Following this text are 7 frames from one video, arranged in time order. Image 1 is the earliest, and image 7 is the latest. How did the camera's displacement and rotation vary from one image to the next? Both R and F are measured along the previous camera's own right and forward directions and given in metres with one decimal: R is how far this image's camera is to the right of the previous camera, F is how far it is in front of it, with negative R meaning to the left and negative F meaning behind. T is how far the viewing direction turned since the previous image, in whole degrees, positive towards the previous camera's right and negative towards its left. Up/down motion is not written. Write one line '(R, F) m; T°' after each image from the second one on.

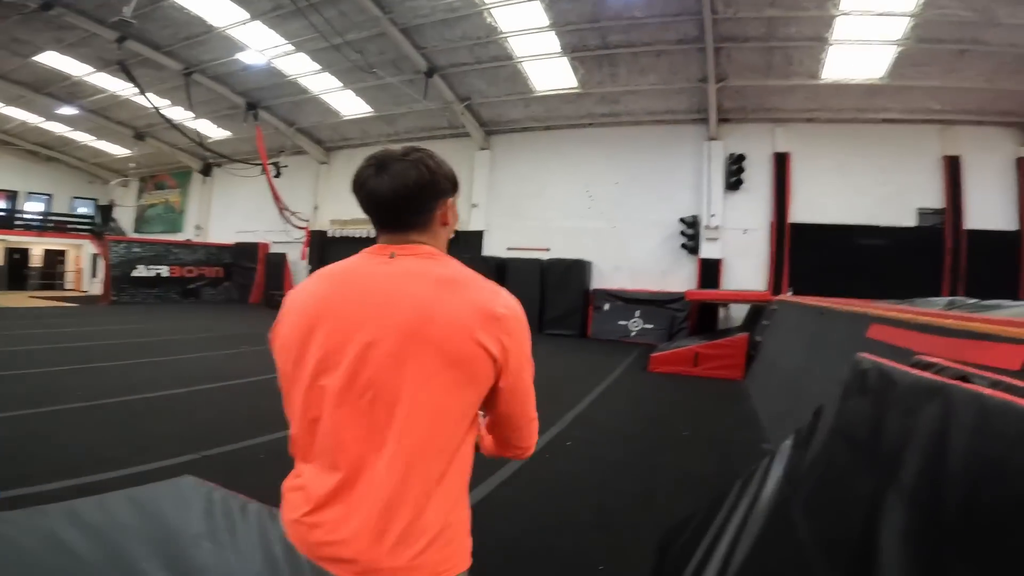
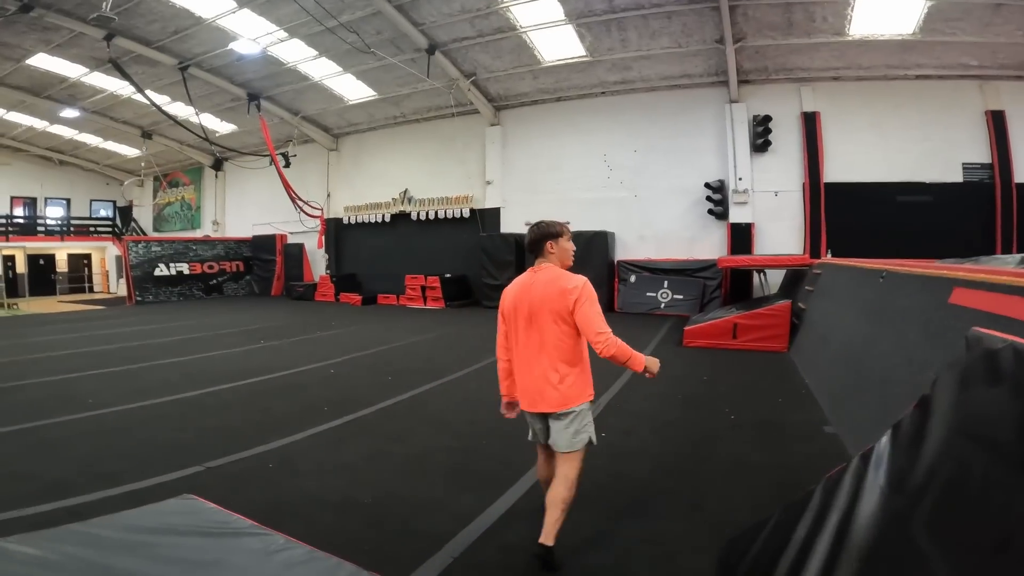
(0.0, +0.3) m; -2°
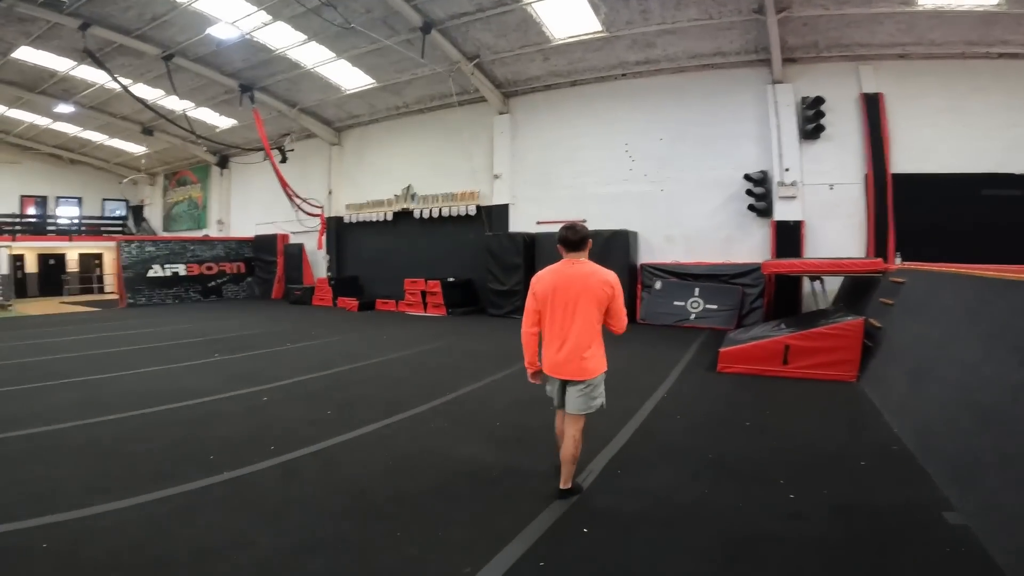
(+0.4, +1.1) m; -3°
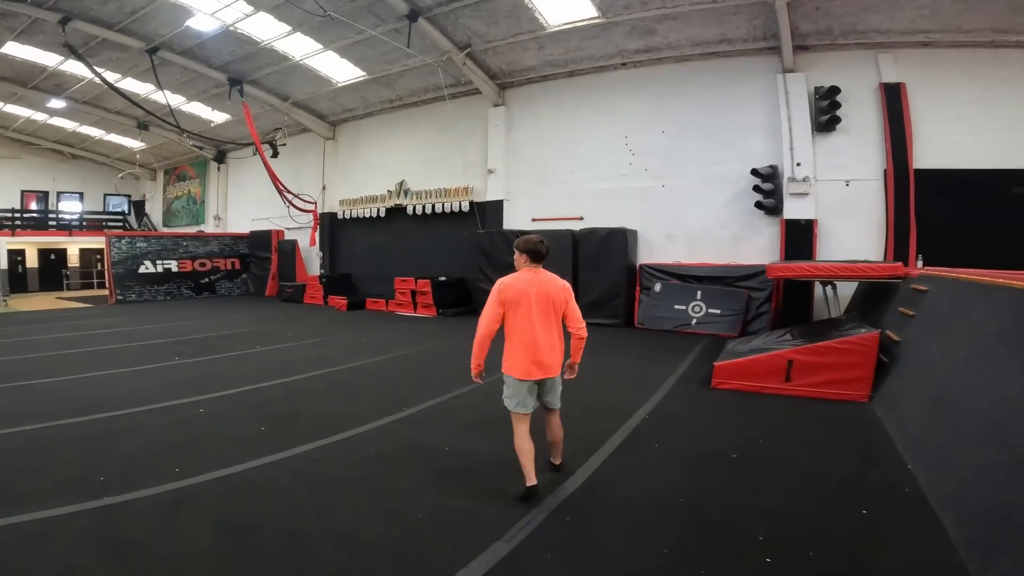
(+0.4, +0.4) m; -2°
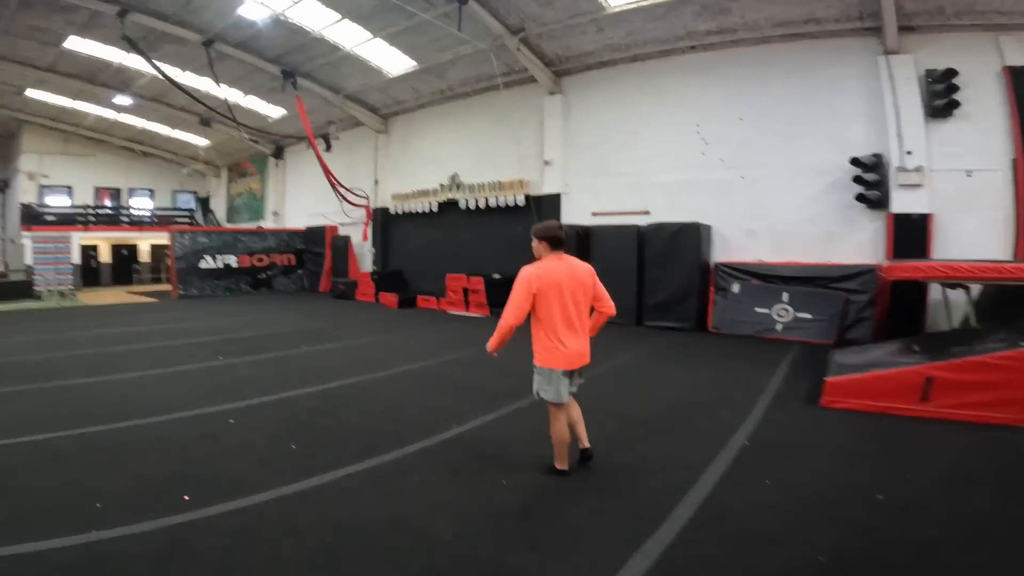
(-0.2, +0.5) m; -6°
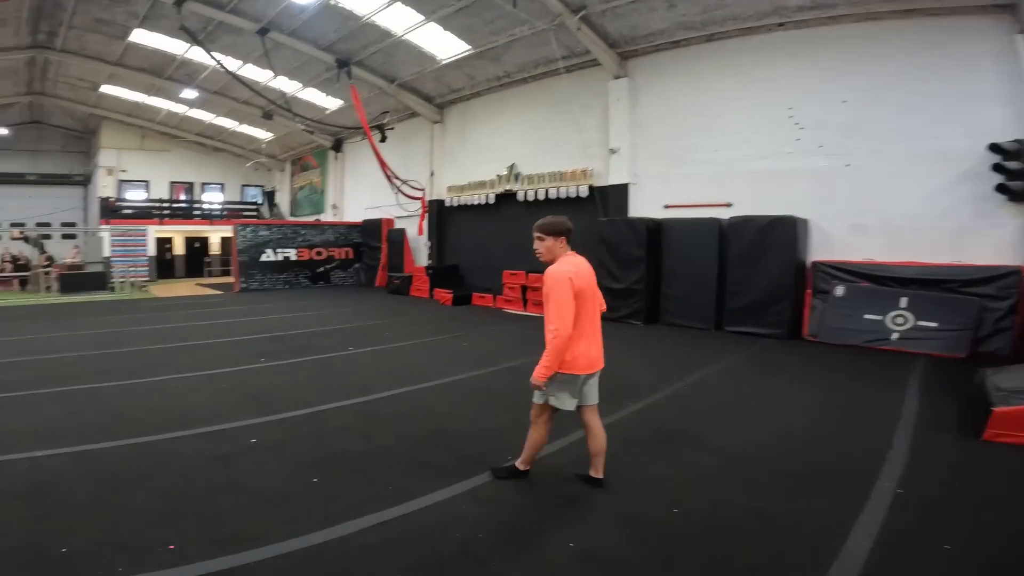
(-0.1, +0.6) m; -6°
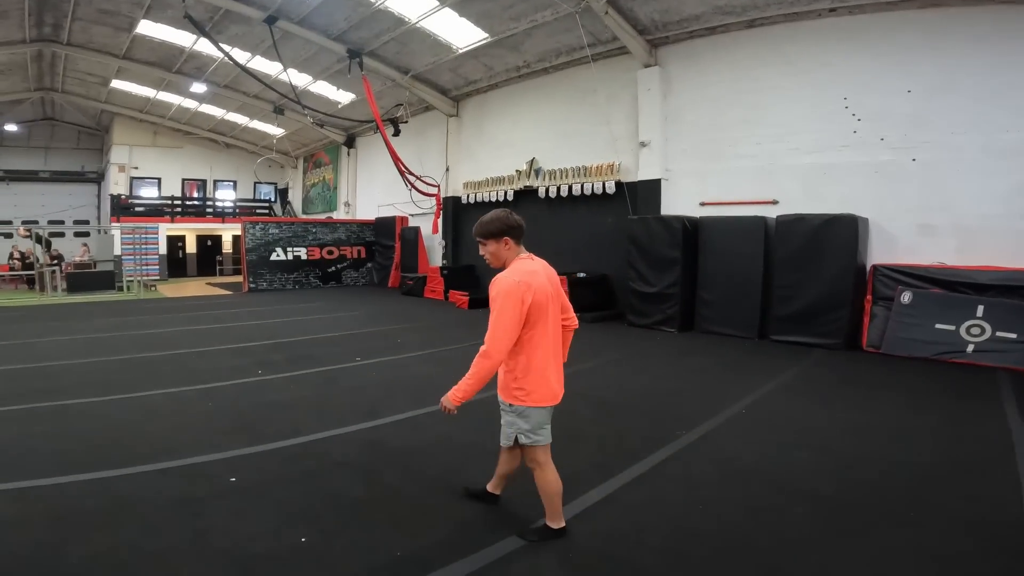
(-0.1, +0.5) m; -2°
